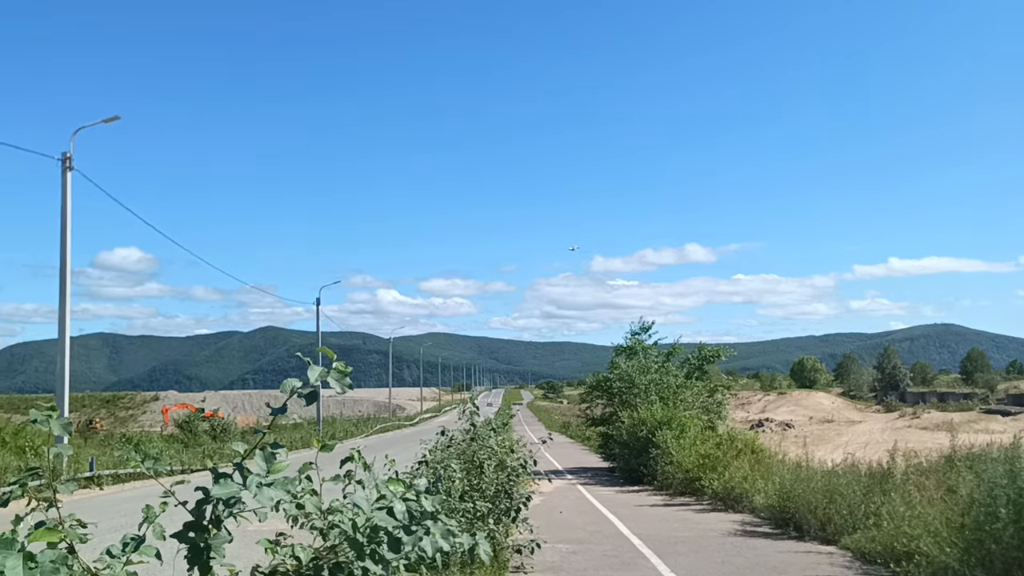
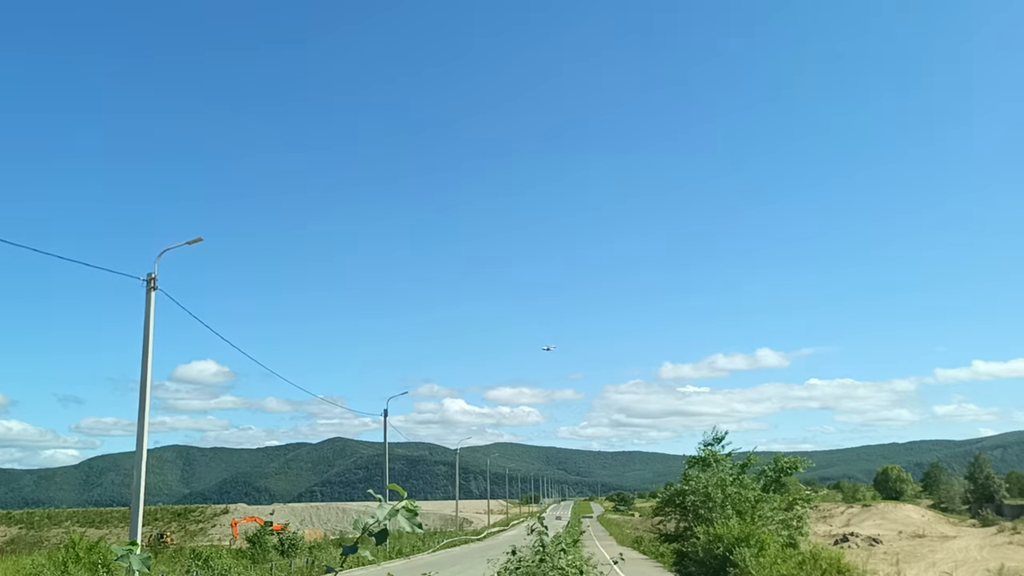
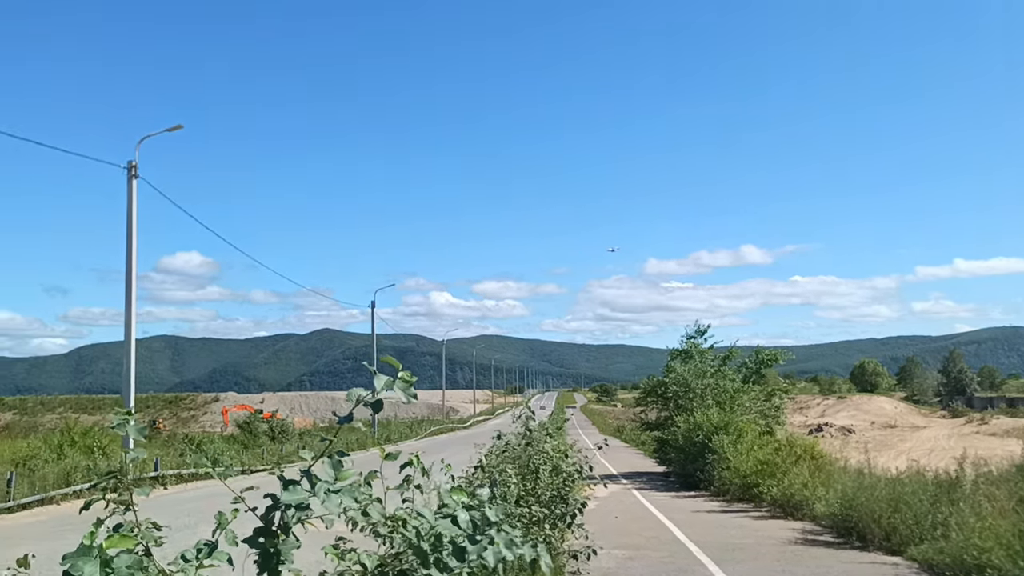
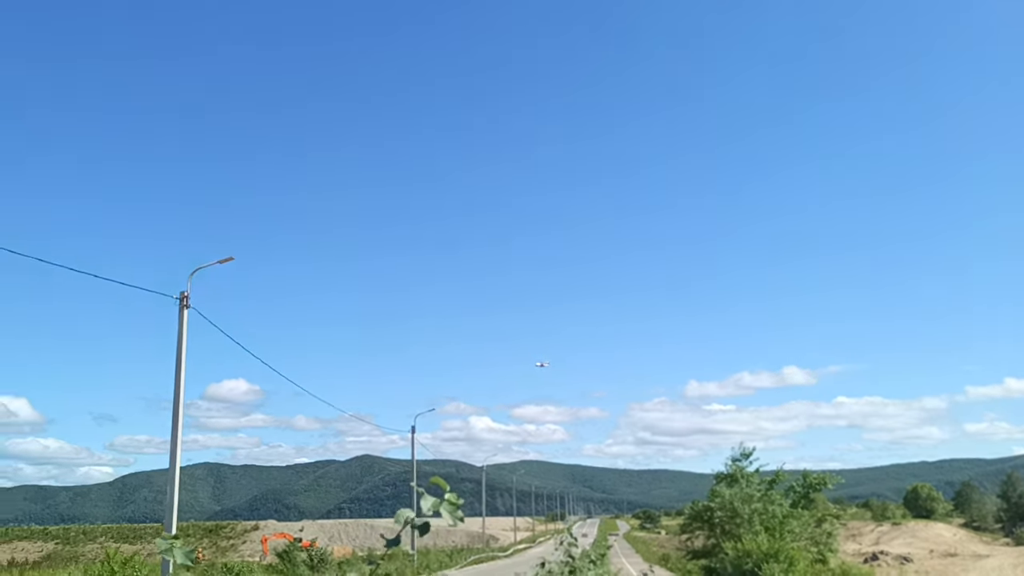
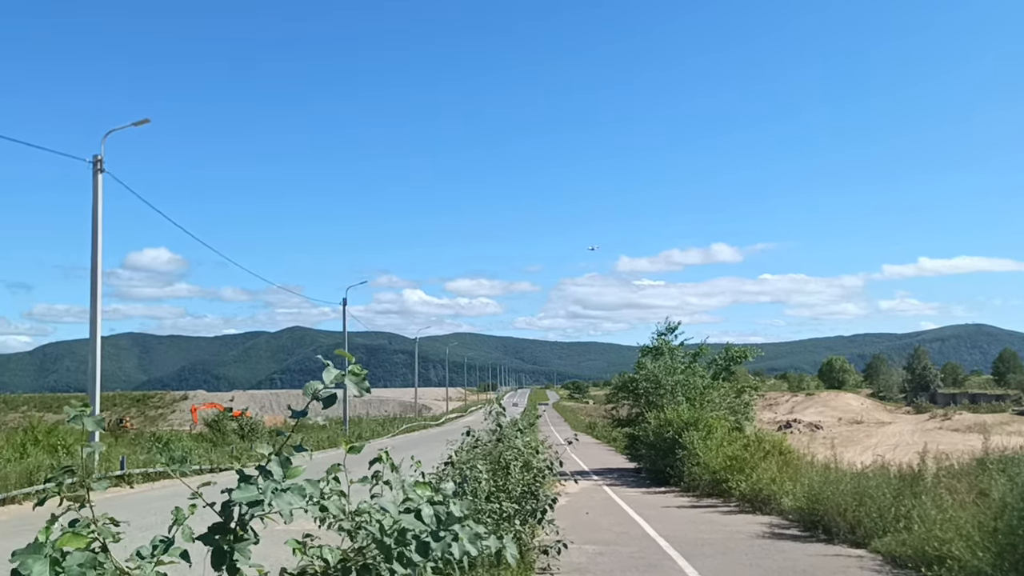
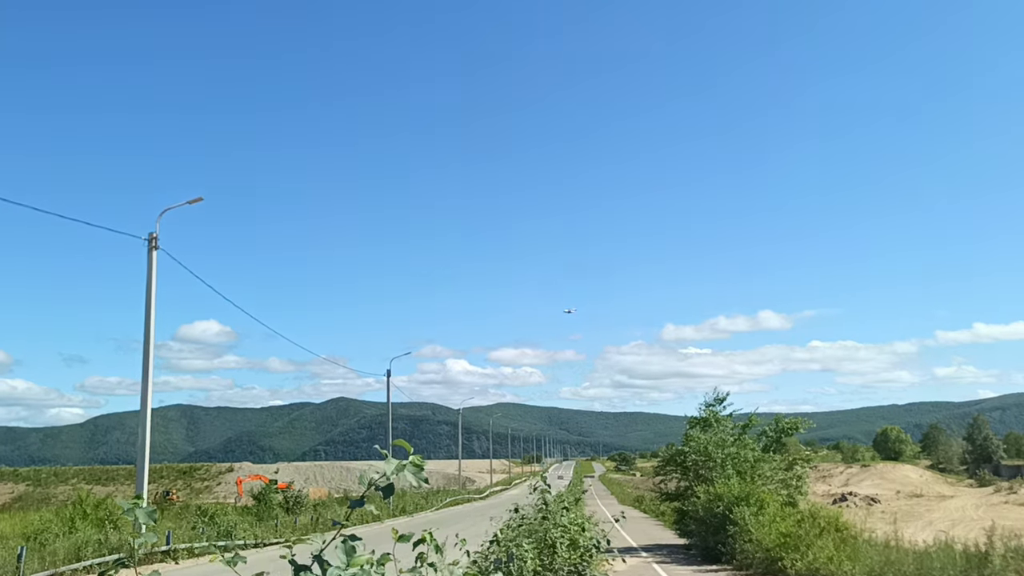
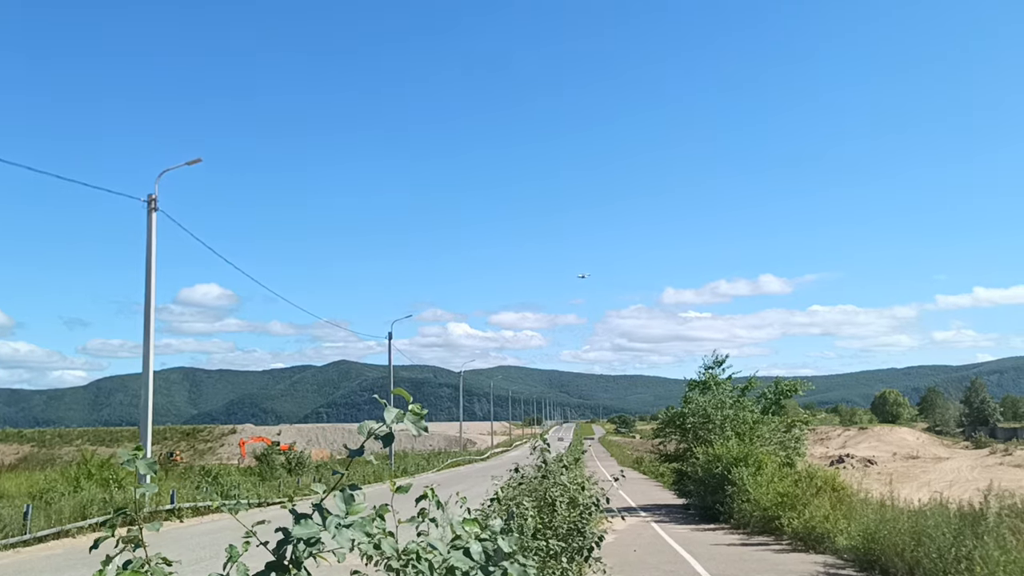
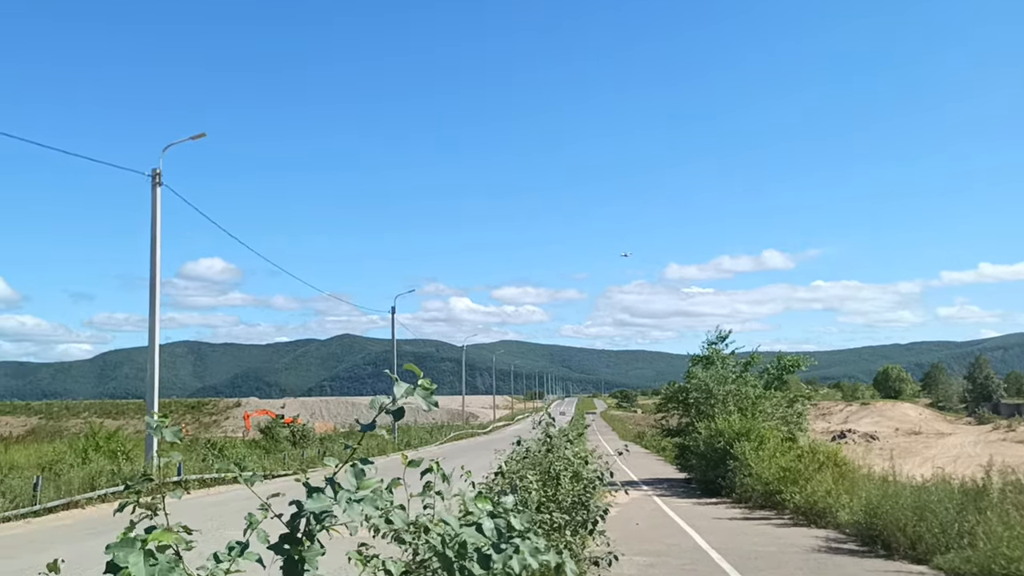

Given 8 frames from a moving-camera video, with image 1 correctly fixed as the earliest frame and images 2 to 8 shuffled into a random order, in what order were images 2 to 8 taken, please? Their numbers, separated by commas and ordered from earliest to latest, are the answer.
5, 3, 8, 7, 6, 2, 4
